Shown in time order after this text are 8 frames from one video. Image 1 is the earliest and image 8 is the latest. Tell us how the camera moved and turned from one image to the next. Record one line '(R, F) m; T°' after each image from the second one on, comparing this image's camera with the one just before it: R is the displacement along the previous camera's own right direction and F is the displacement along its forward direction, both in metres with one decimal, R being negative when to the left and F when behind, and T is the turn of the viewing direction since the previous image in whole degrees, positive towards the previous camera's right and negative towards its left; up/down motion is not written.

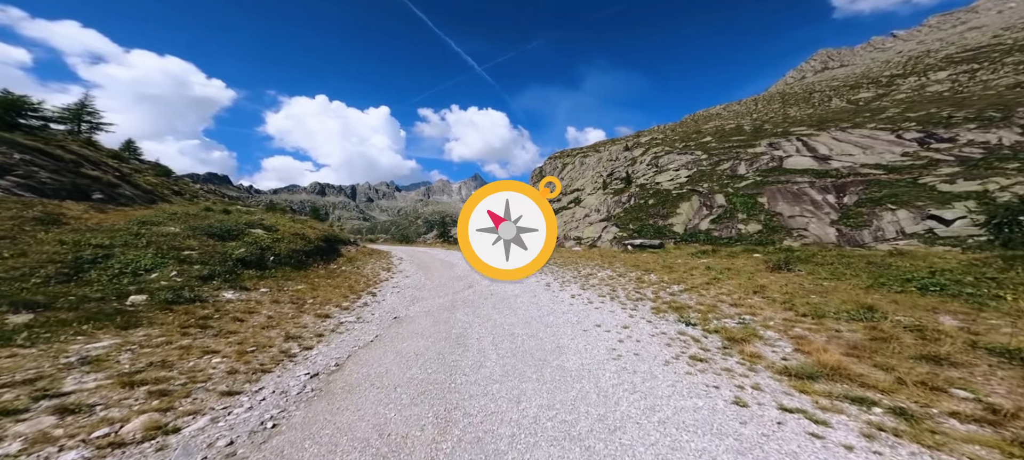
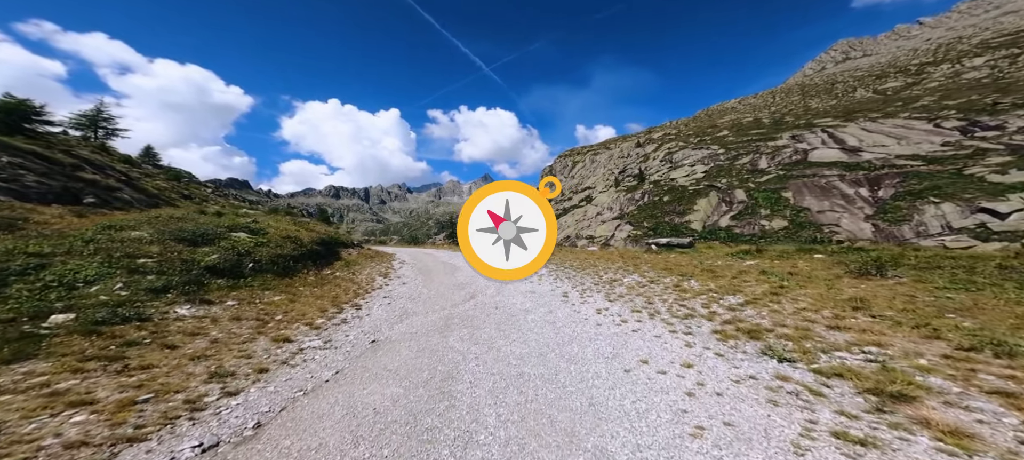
(+0.1, +3.0) m; -2°
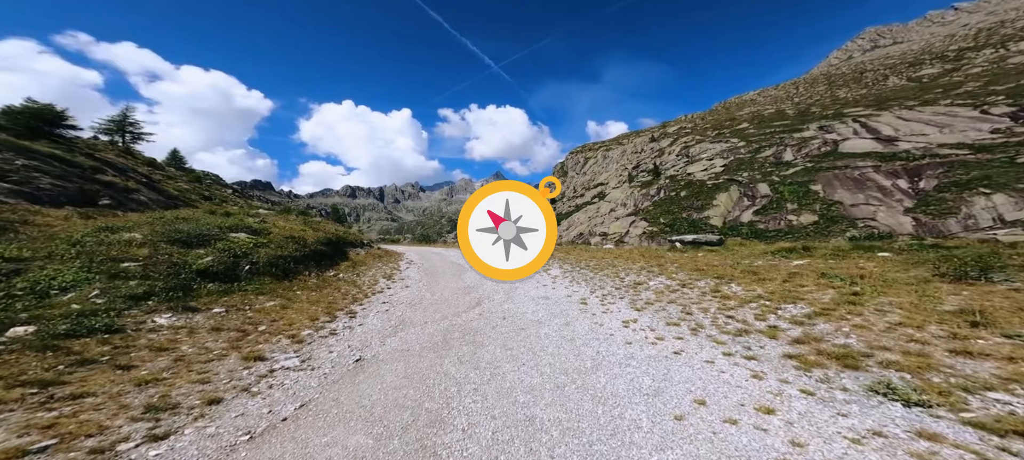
(+0.1, +1.8) m; -2°
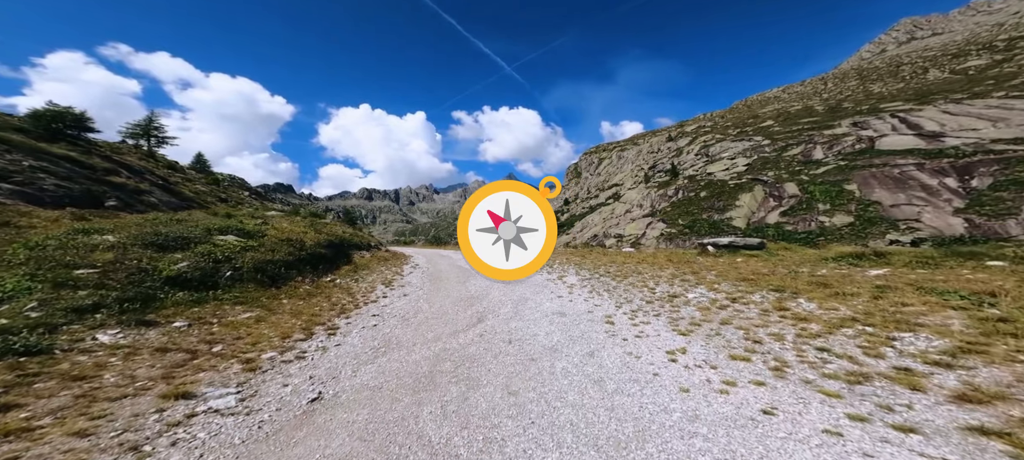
(+0.1, +2.4) m; -2°
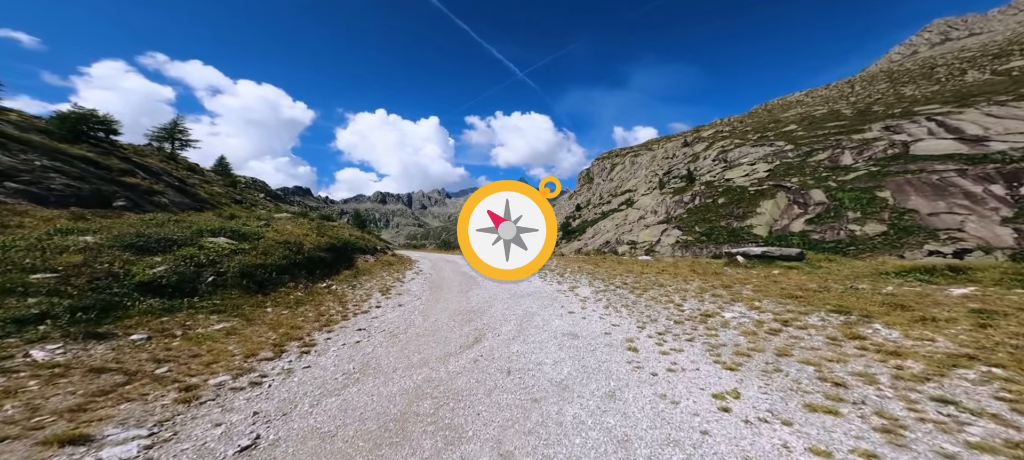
(+0.3, +1.8) m; -2°
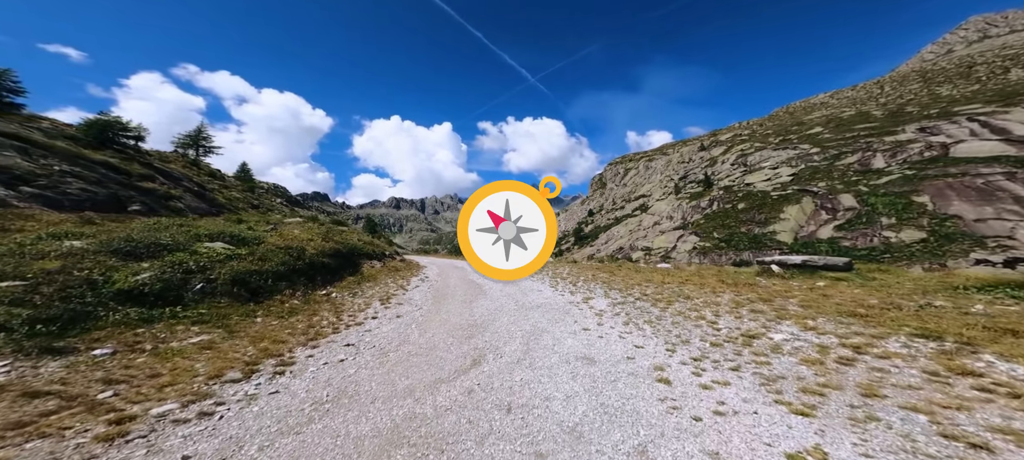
(+0.2, +1.5) m; -2°
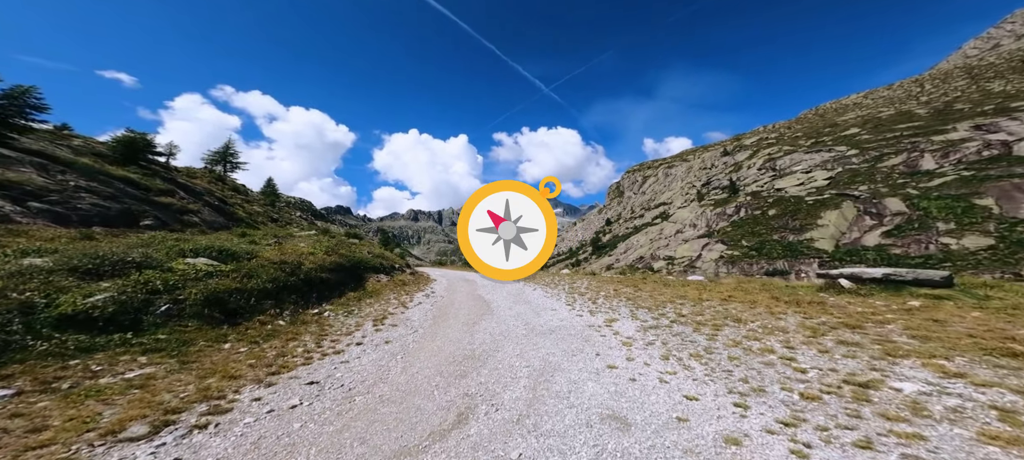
(+0.4, +2.4) m; -3°
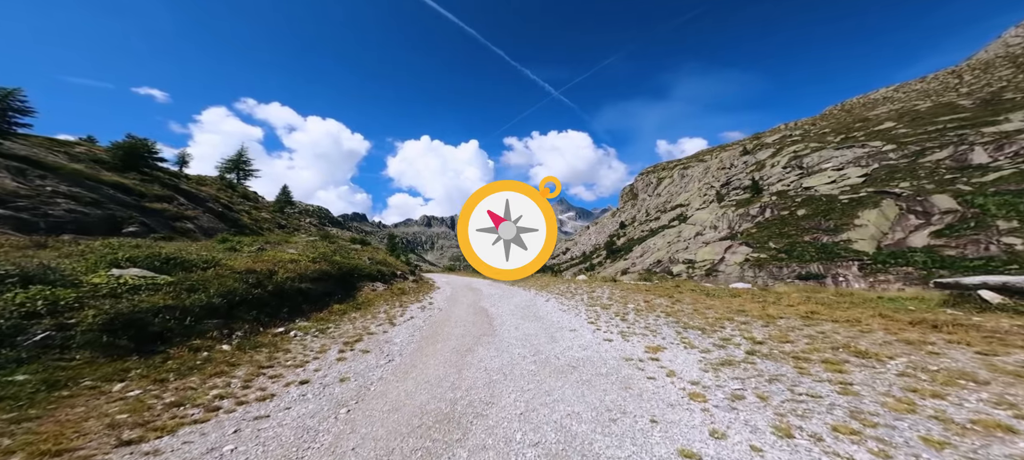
(+0.3, +3.8) m; -2°
